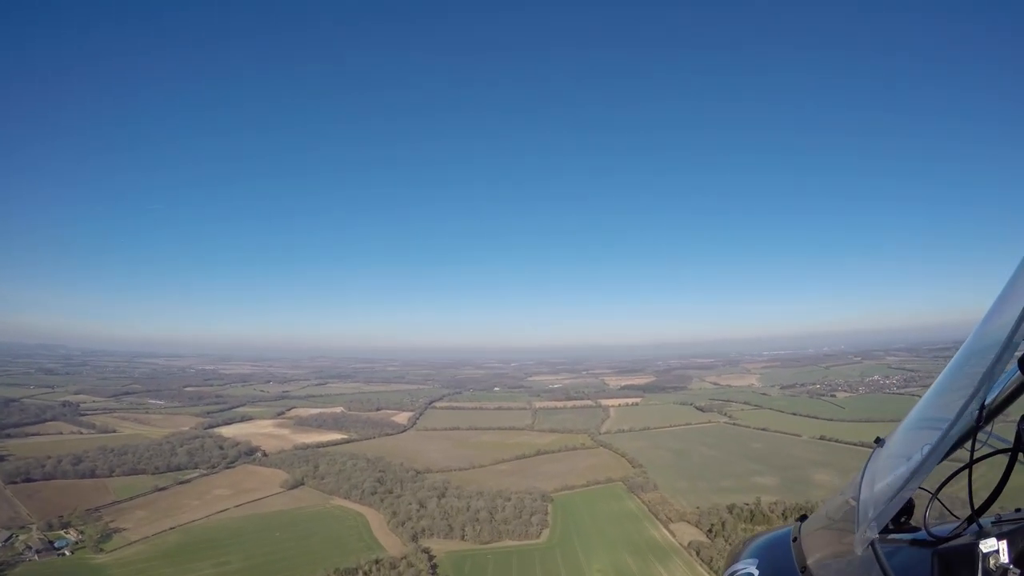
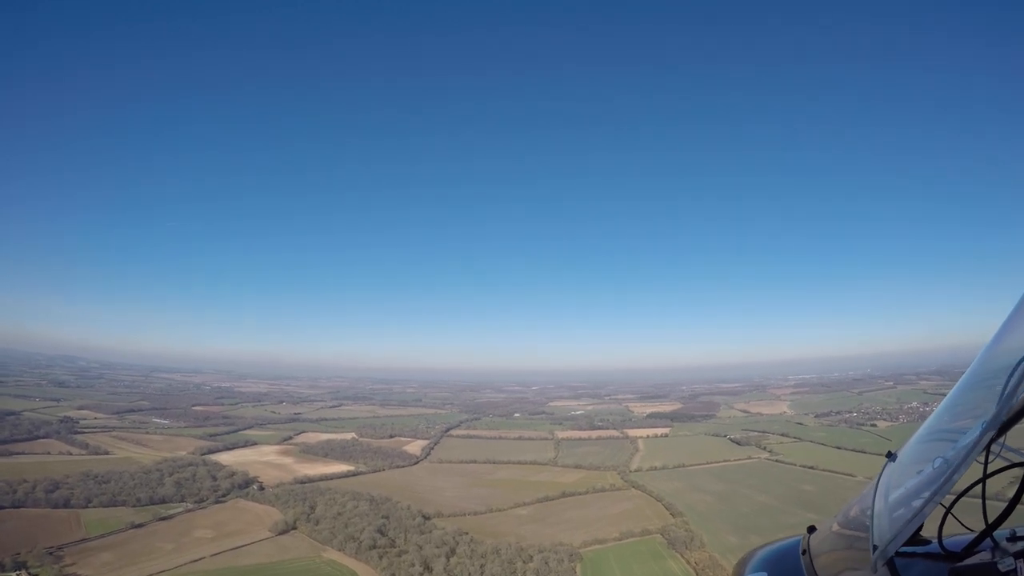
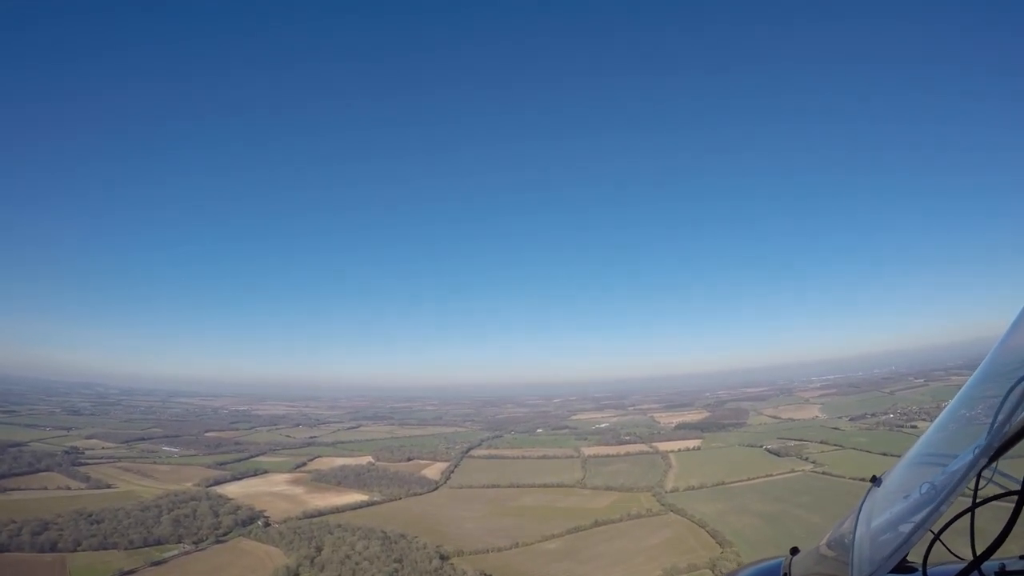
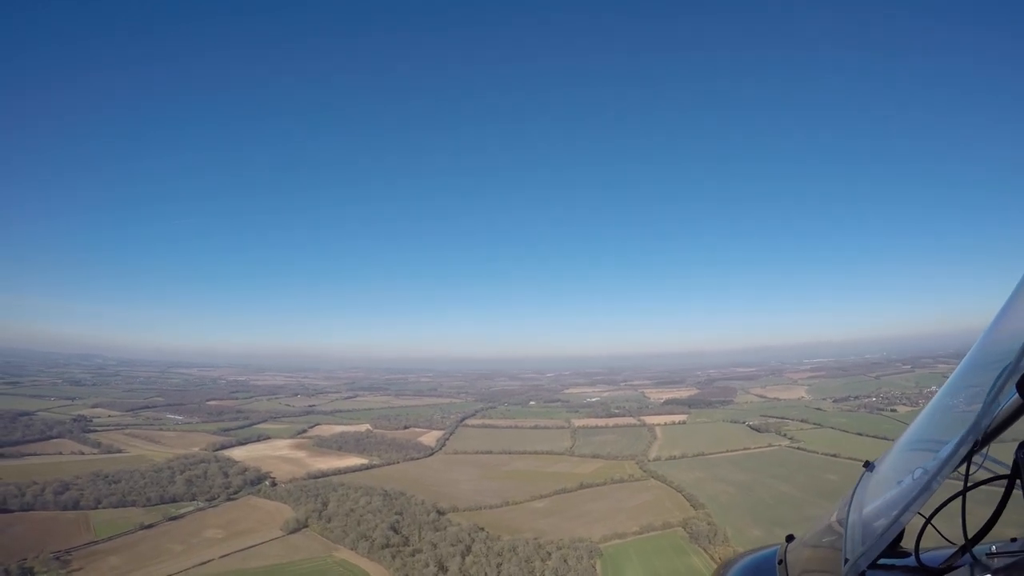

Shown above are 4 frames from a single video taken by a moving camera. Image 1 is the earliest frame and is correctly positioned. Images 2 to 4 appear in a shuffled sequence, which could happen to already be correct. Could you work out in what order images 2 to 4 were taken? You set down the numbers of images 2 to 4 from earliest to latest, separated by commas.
2, 4, 3
